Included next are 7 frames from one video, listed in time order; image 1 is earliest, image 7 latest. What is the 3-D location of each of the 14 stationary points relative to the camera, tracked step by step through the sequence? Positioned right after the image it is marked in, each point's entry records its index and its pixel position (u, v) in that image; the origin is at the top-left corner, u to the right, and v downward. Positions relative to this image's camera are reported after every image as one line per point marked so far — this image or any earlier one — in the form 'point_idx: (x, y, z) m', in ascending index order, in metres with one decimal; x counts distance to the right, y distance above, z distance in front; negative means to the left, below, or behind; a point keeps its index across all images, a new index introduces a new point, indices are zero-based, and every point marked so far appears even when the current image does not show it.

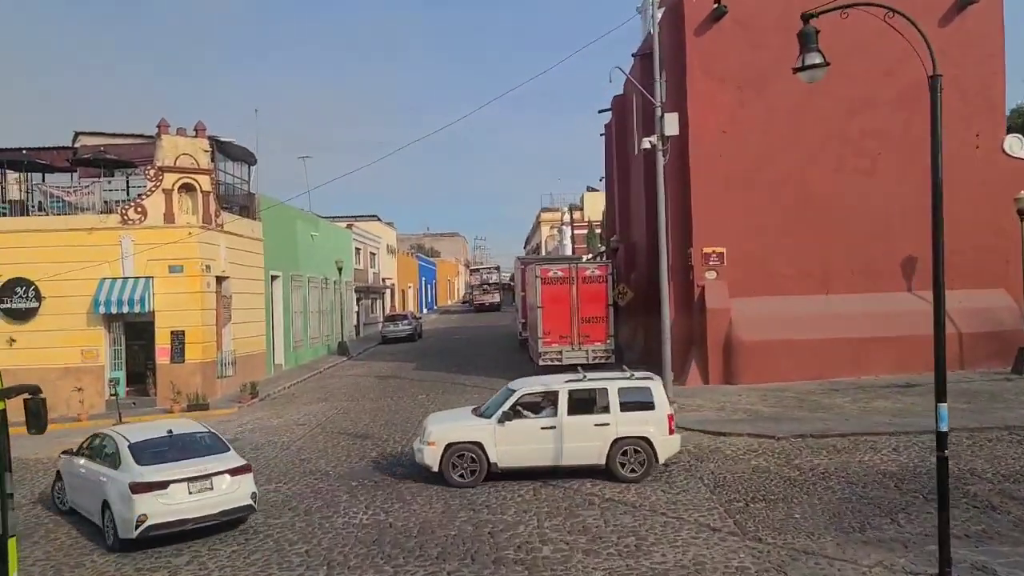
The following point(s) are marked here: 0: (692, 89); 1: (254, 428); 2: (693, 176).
0: (+4.2, +4.6, +19.8) m
1: (-5.3, -2.8, +17.3) m
2: (+4.2, +2.6, +19.9) m
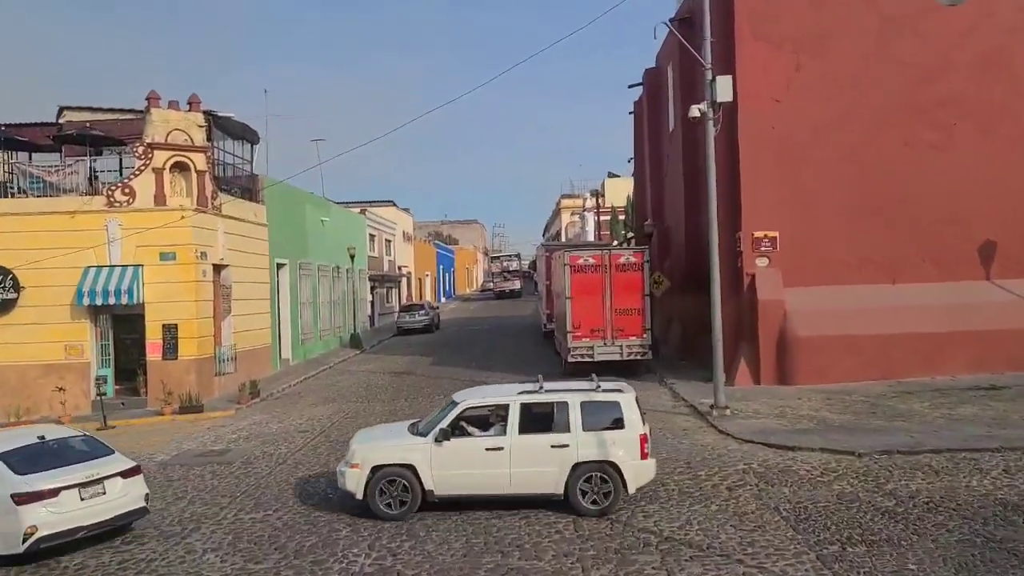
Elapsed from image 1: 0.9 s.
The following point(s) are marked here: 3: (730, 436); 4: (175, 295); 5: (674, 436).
0: (+4.7, +4.8, +17.6) m
1: (-4.7, -2.6, +15.4) m
2: (+4.8, +2.8, +17.7) m
3: (+3.4, -2.3, +13.3) m
4: (-7.5, -0.2, +18.9) m
5: (+2.6, -2.4, +13.6) m
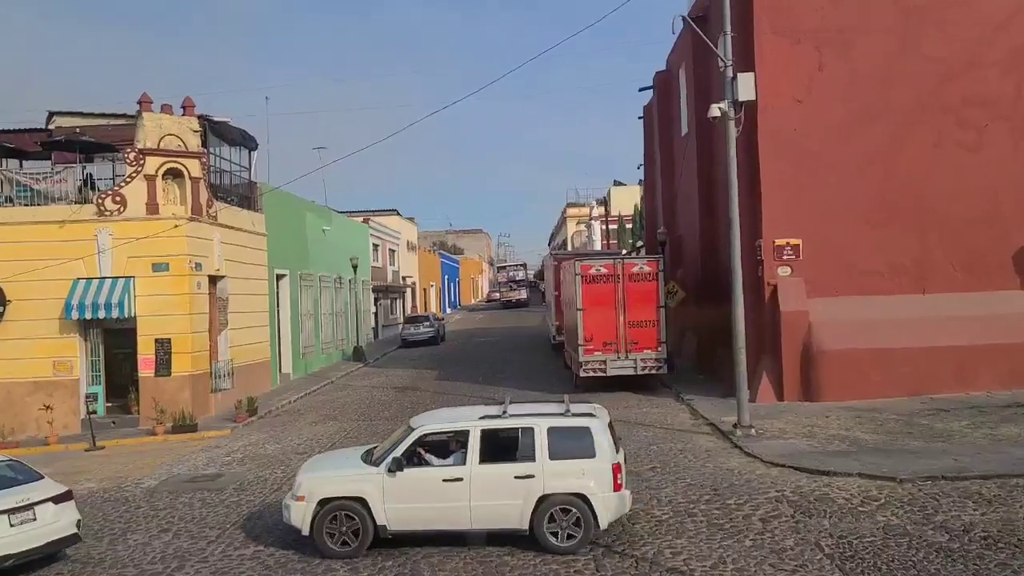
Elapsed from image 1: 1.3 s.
0: (+4.9, +4.6, +16.7) m
1: (-4.6, -2.9, +14.5) m
2: (+4.9, +2.6, +16.8) m
3: (+3.6, -2.5, +12.4) m
4: (-7.3, -0.4, +18.1) m
5: (+2.7, -2.5, +12.7) m
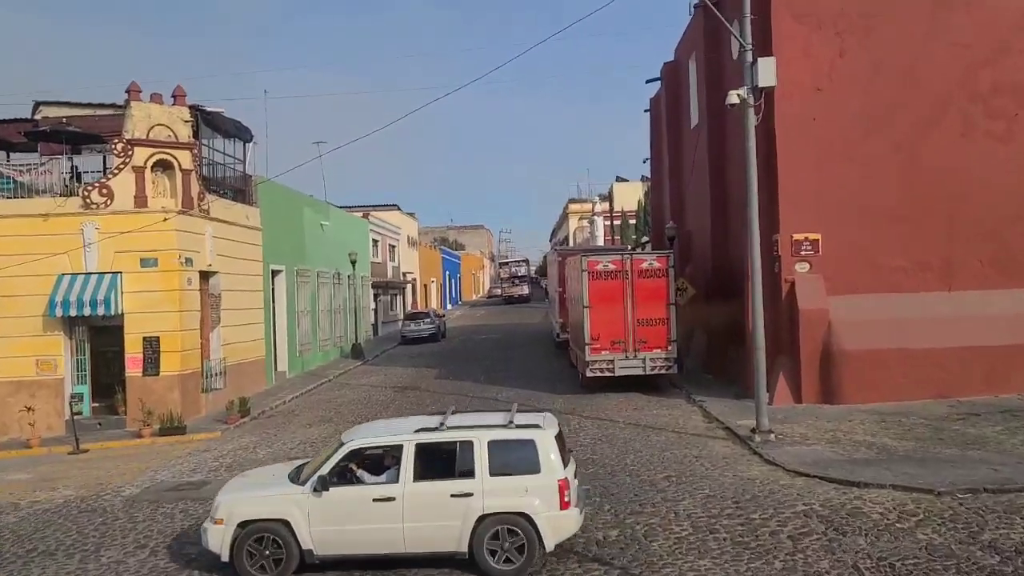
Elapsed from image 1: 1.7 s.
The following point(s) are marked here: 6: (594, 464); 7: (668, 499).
0: (+5.0, +4.7, +15.9) m
1: (-4.5, -2.8, +13.7) m
2: (+5.0, +2.7, +16.0) m
3: (+3.6, -2.4, +11.6) m
4: (-7.2, -0.4, +17.3) m
5: (+2.8, -2.5, +11.9) m
6: (+1.2, -2.6, +12.4) m
7: (+1.9, -2.6, +10.5) m
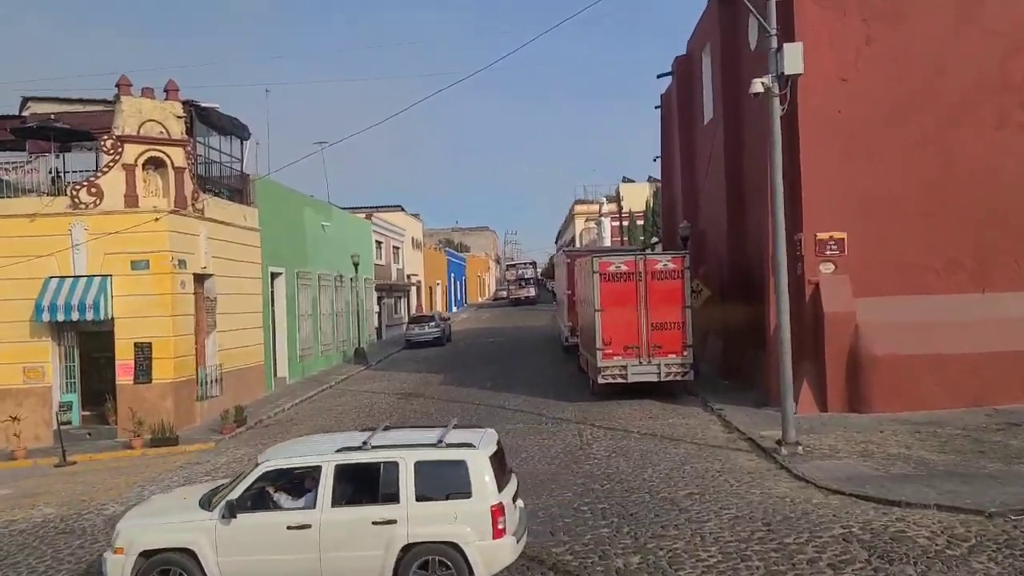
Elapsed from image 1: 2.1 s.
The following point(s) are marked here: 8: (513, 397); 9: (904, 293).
0: (+5.1, +4.6, +15.1) m
1: (-4.3, -2.9, +12.9) m
2: (+5.2, +2.7, +15.1) m
3: (+3.8, -2.5, +10.8) m
4: (-7.1, -0.4, +16.5) m
5: (+2.9, -2.5, +11.1) m
6: (+1.3, -2.6, +11.6) m
7: (+2.0, -2.6, +9.6) m
8: (0.0, -2.5, +19.2) m
9: (+7.0, -0.1, +15.1) m
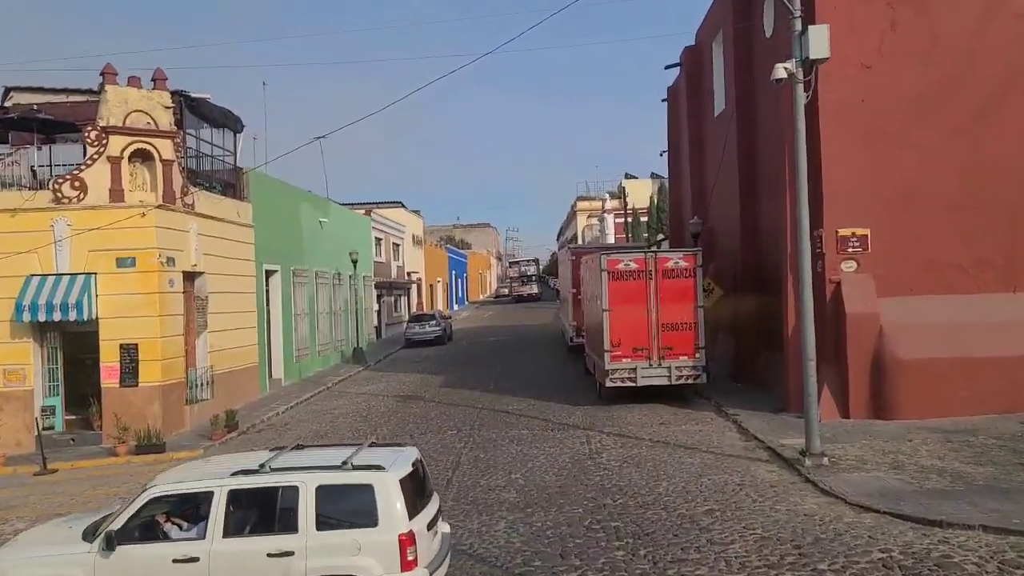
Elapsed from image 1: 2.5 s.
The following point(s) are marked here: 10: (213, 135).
0: (+5.2, +4.6, +14.3) m
1: (-4.3, -2.9, +12.1) m
2: (+5.2, +2.7, +14.3) m
3: (+3.8, -2.5, +10.0) m
4: (-7.0, -0.4, +15.8) m
5: (+3.0, -2.5, +10.3) m
6: (+1.4, -2.6, +10.8) m
7: (+2.1, -2.6, +8.9) m
8: (+0.1, -2.4, +18.4) m
9: (+7.0, -0.1, +14.3) m
10: (-6.9, +3.5, +19.9) m
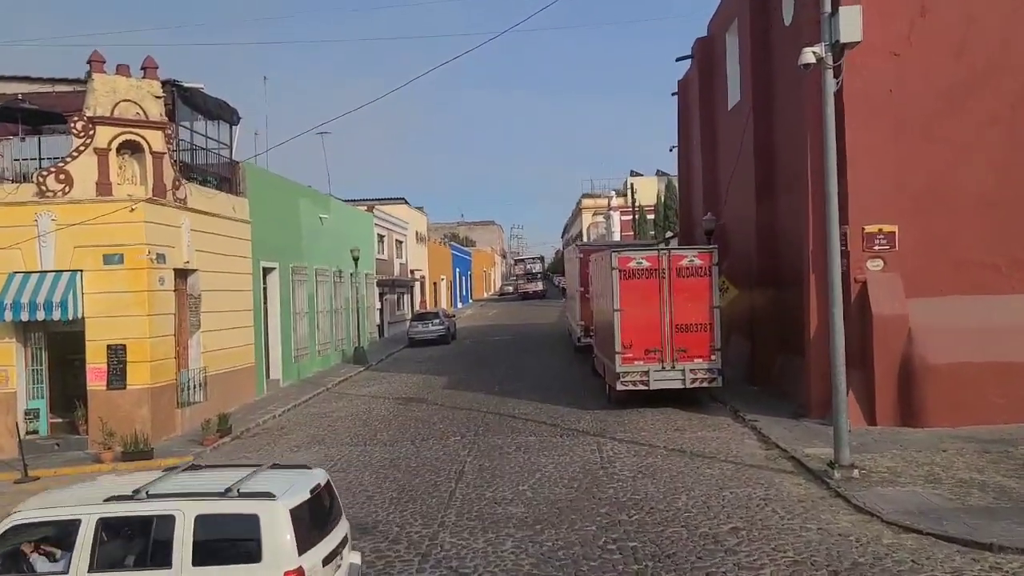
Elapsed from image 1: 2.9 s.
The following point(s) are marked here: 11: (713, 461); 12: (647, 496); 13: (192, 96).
0: (+5.3, +4.6, +13.5) m
1: (-4.2, -2.8, +11.4) m
2: (+5.3, +2.7, +13.5) m
3: (+3.9, -2.5, +9.2) m
4: (-6.9, -0.4, +15.0) m
5: (+3.1, -2.5, +9.5) m
6: (+1.5, -2.6, +10.0) m
7: (+2.2, -2.6, +8.1) m
8: (+0.2, -2.4, +17.7) m
9: (+7.1, -0.1, +13.5) m
10: (-6.8, +3.6, +19.1) m
11: (+2.9, -2.5, +12.2) m
12: (+1.7, -2.6, +10.5) m
13: (-6.7, +4.1, +17.7) m
